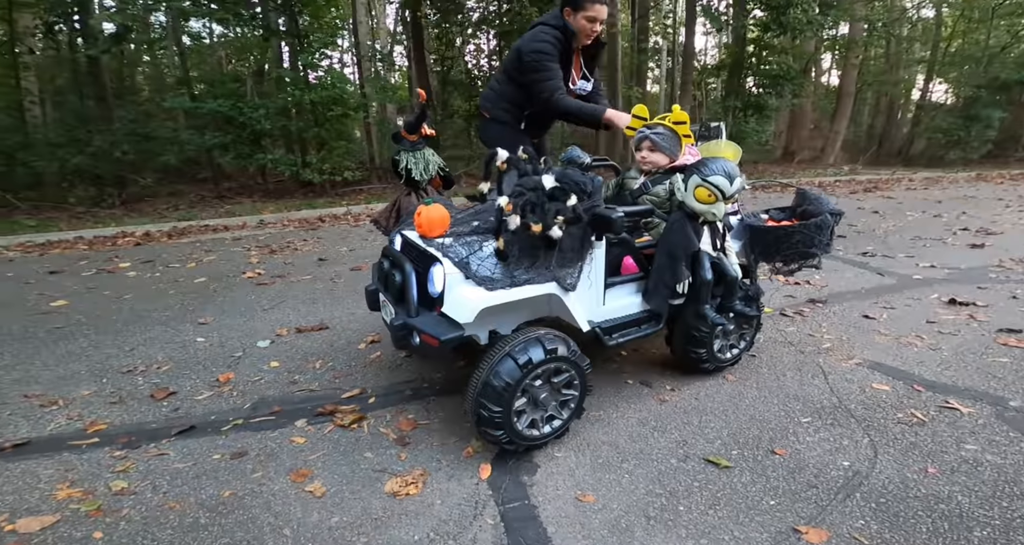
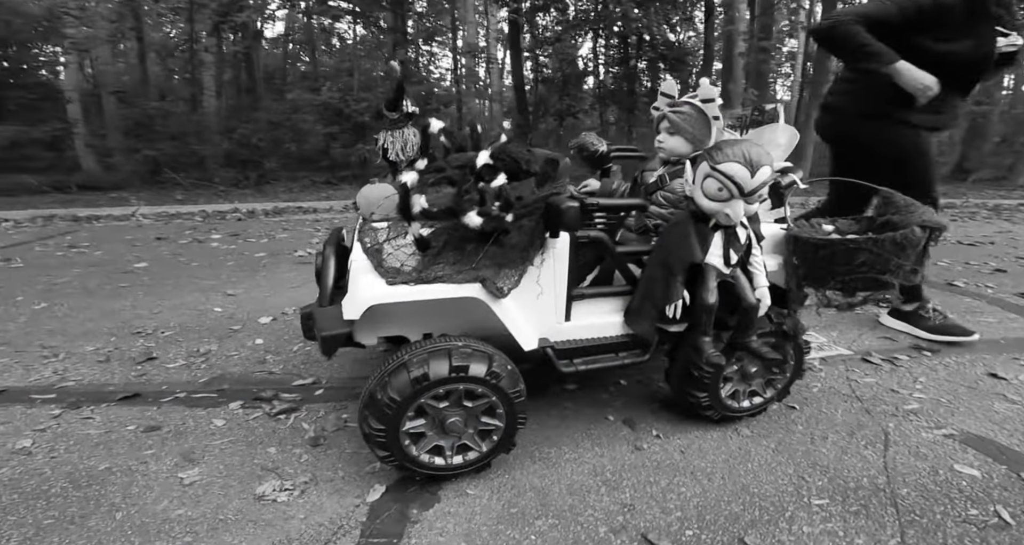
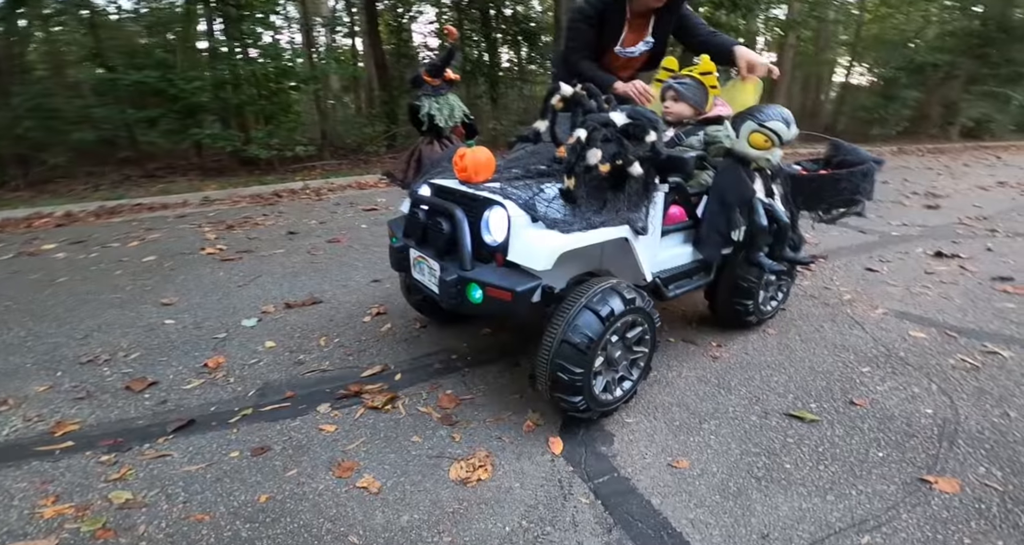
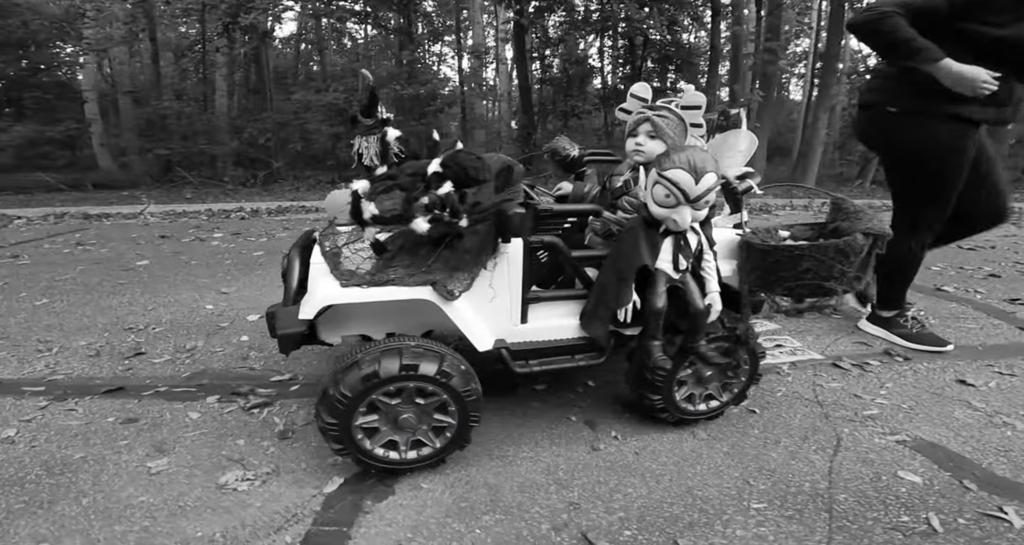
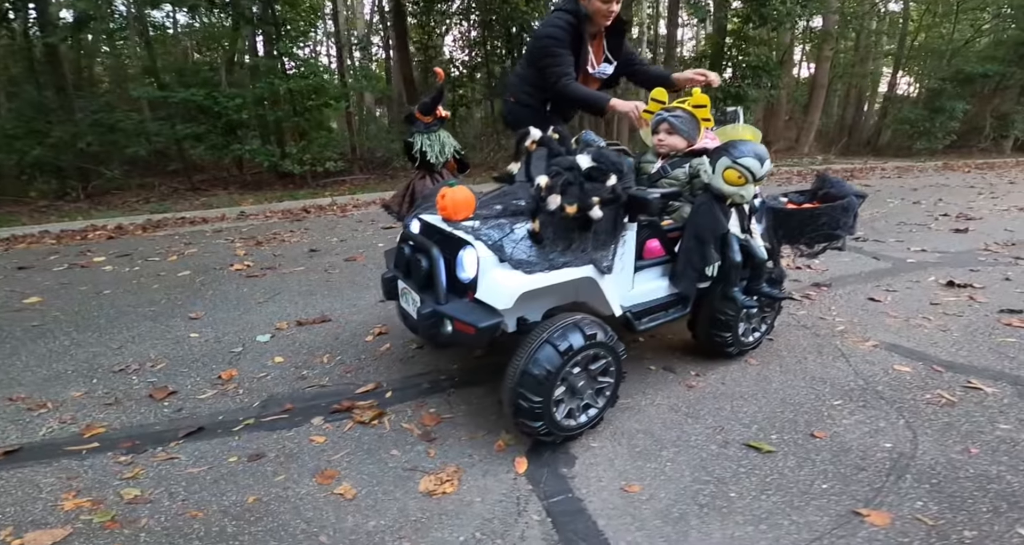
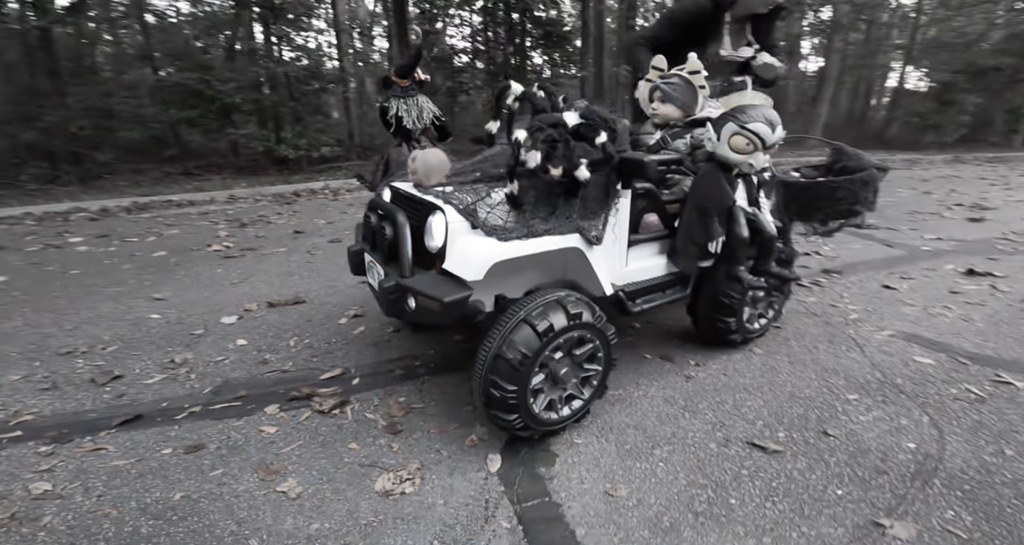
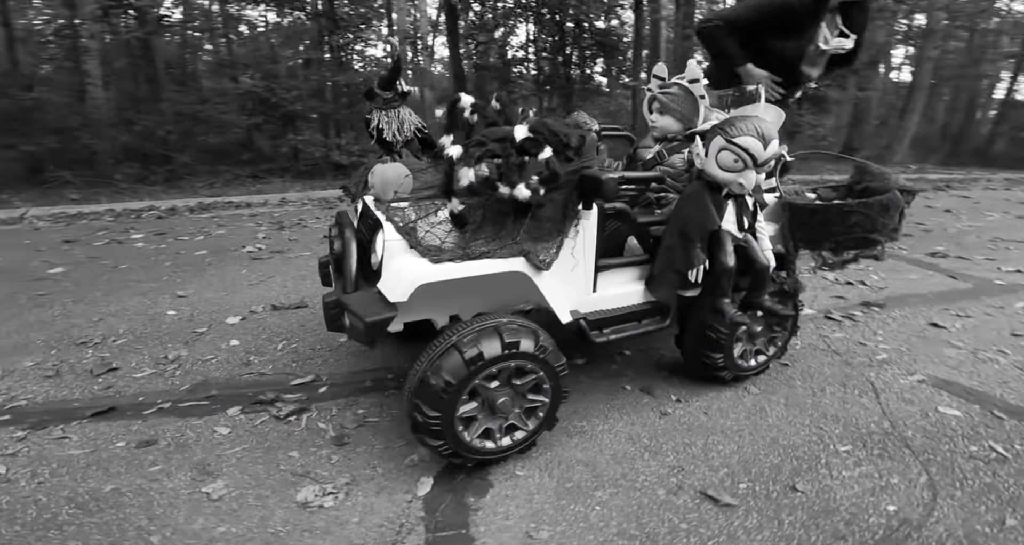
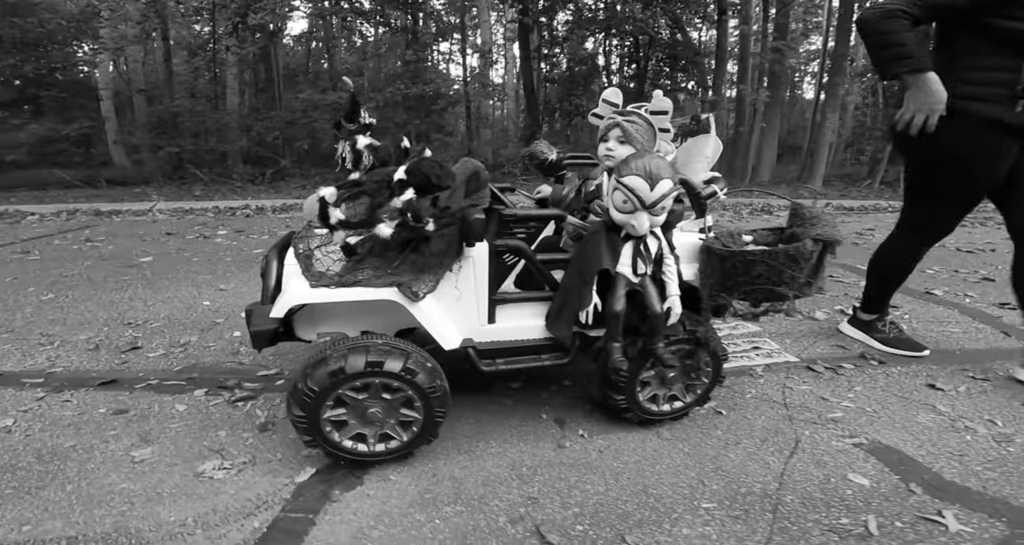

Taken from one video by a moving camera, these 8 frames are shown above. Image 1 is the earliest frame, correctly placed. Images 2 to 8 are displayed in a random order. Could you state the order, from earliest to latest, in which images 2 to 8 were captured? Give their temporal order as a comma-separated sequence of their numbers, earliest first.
5, 3, 6, 7, 2, 4, 8
